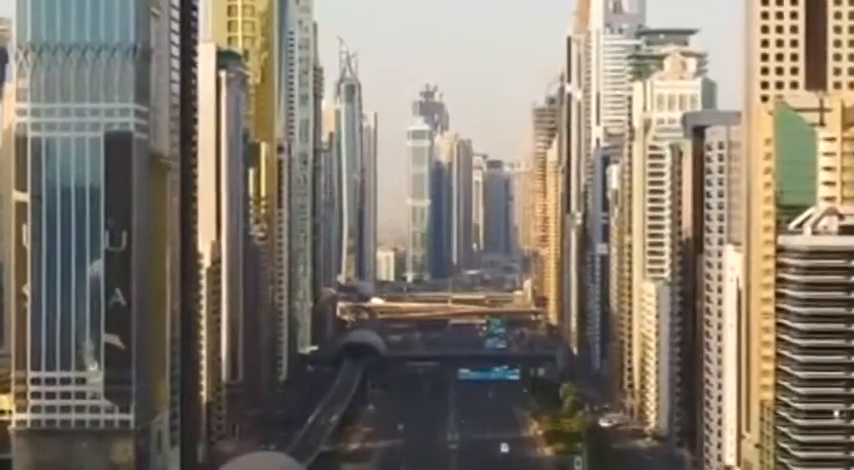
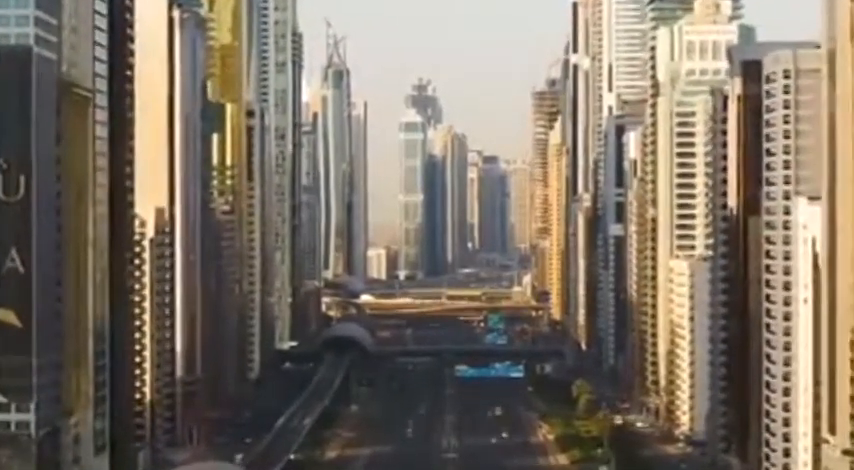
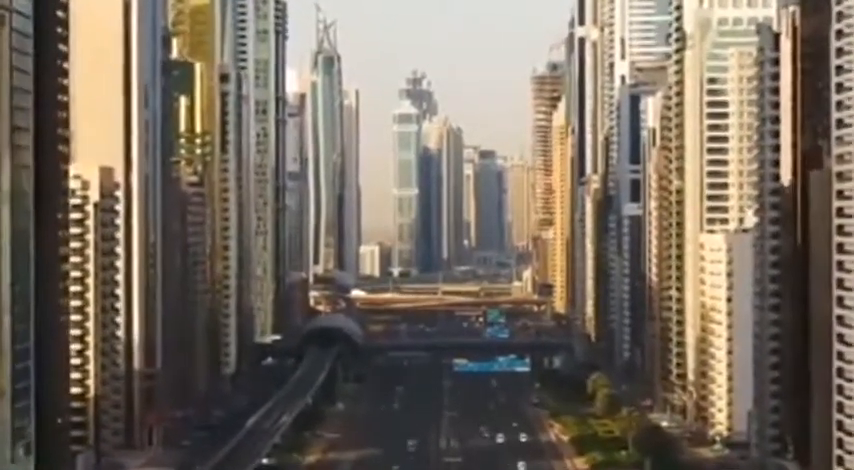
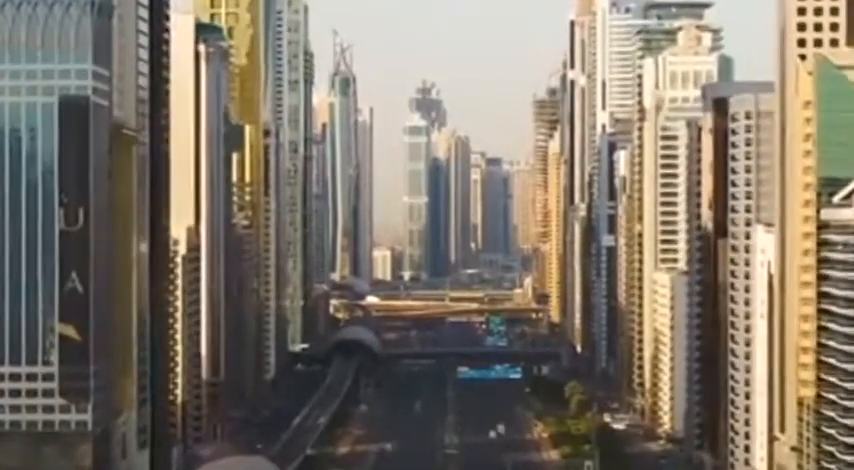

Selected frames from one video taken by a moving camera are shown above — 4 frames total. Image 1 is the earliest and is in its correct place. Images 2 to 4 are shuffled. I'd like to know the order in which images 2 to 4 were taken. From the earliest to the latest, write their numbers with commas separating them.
4, 2, 3
